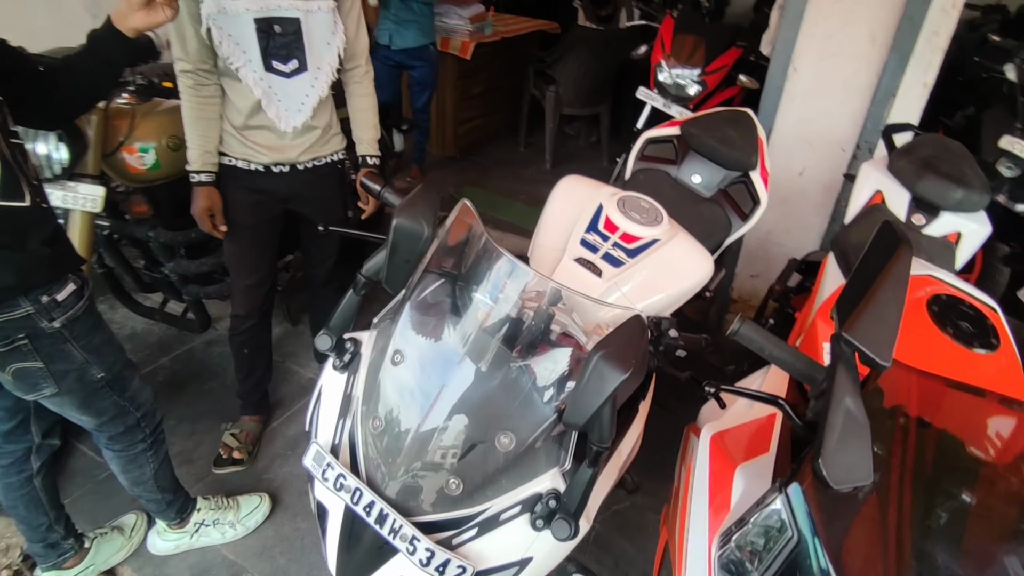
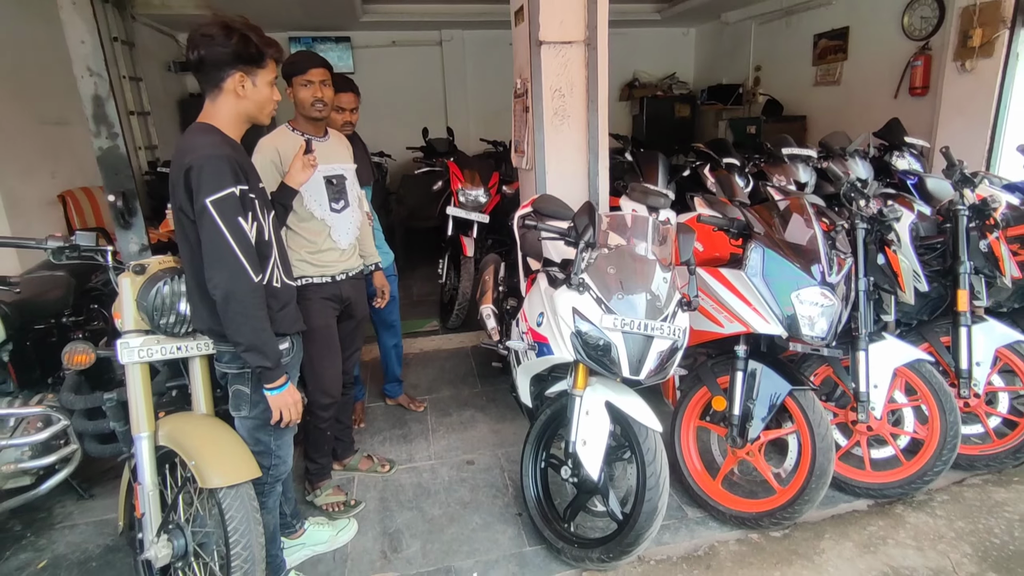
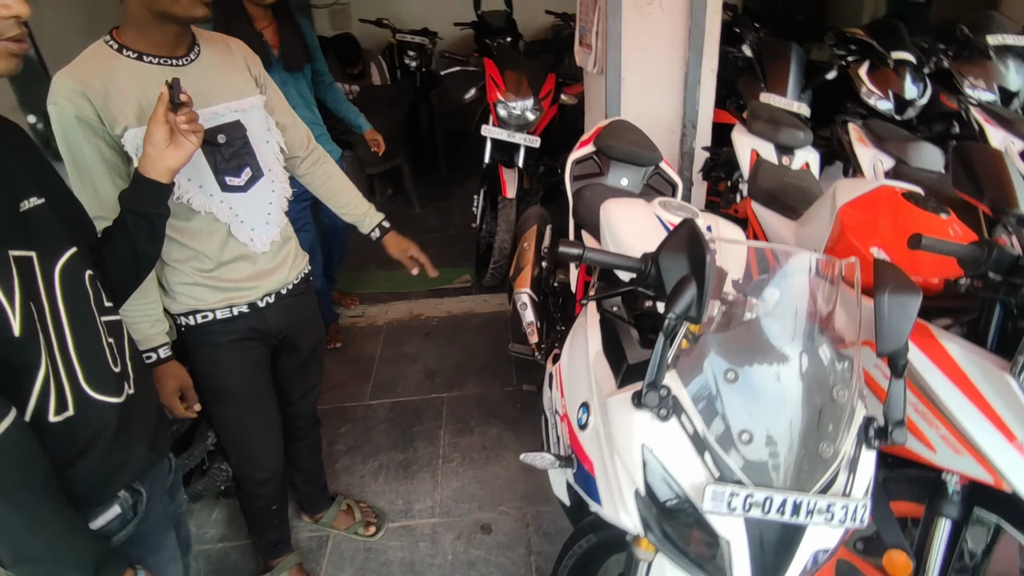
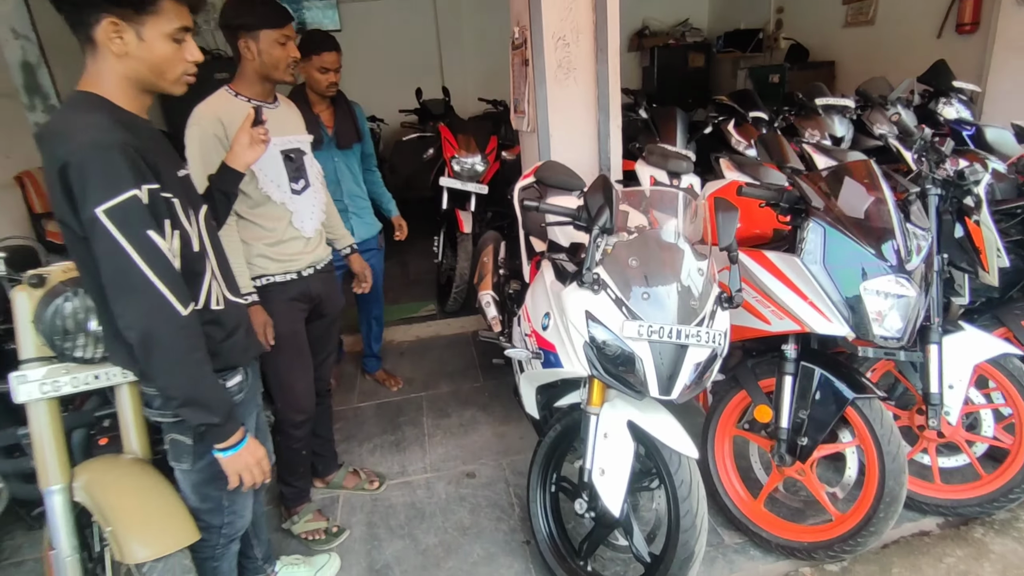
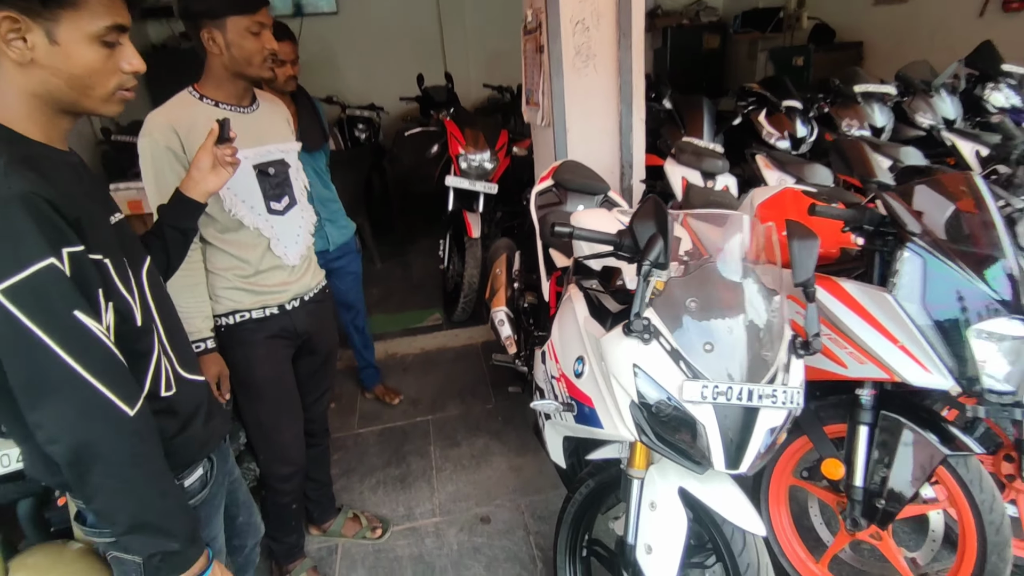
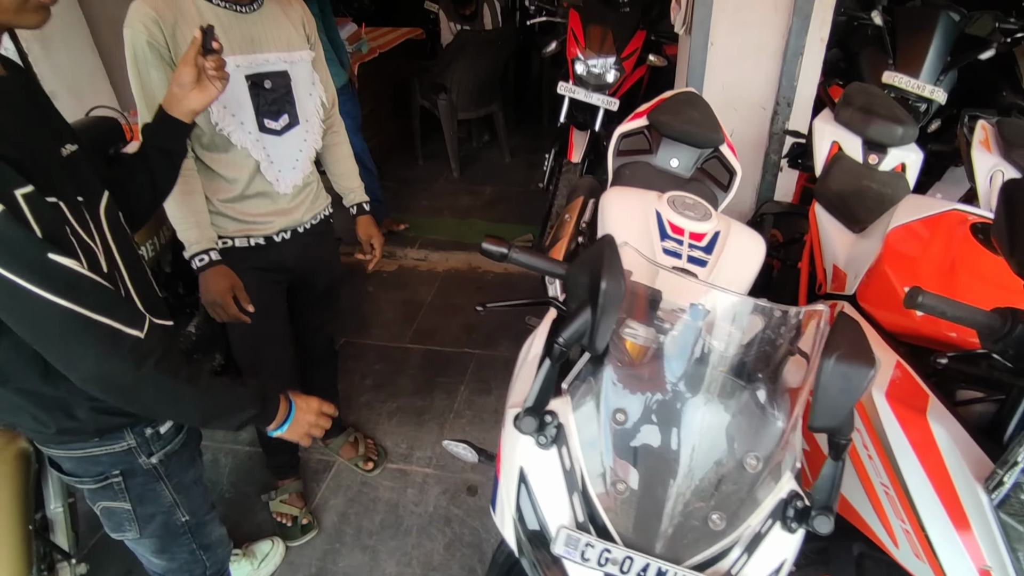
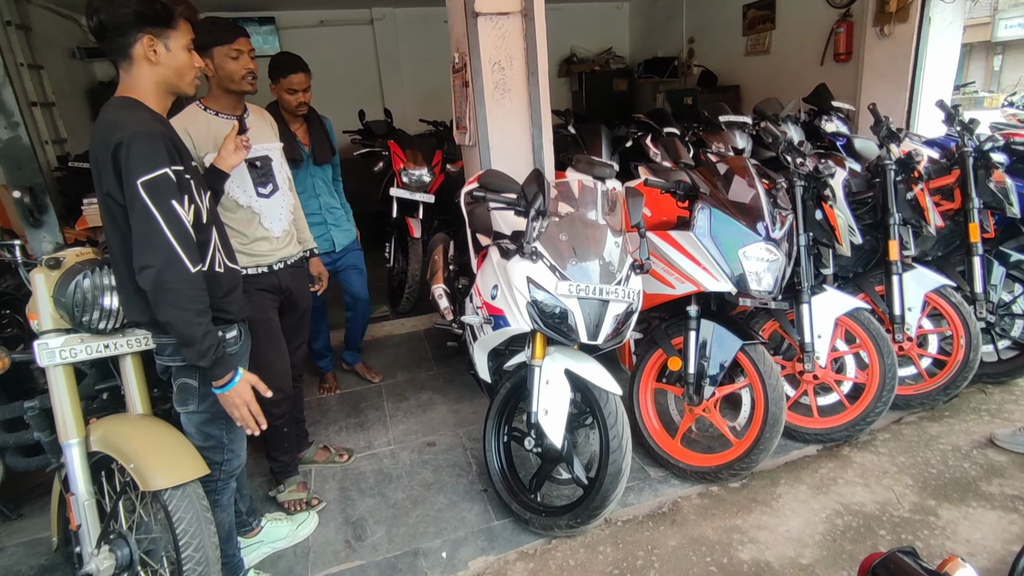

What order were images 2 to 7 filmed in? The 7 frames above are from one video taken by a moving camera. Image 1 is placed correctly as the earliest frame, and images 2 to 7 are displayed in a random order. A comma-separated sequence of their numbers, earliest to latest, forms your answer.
6, 3, 5, 4, 2, 7
